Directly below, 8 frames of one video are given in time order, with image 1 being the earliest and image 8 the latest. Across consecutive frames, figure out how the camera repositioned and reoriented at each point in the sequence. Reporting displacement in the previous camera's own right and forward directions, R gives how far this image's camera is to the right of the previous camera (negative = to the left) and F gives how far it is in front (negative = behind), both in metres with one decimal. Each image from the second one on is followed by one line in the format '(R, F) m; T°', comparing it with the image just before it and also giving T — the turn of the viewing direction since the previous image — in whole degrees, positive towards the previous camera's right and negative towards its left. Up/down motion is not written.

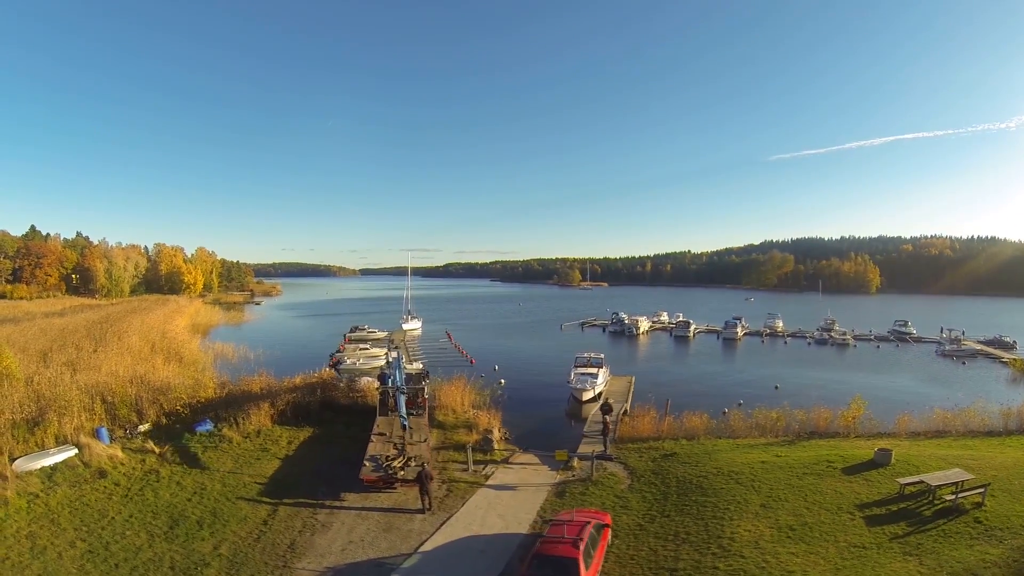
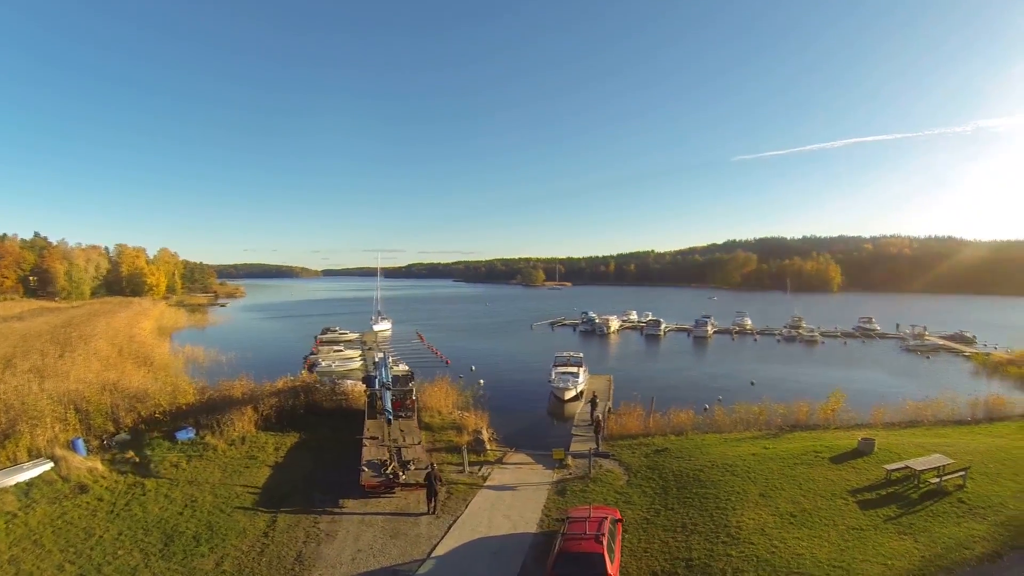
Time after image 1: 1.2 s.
(-1.5, +0.2) m; +5°
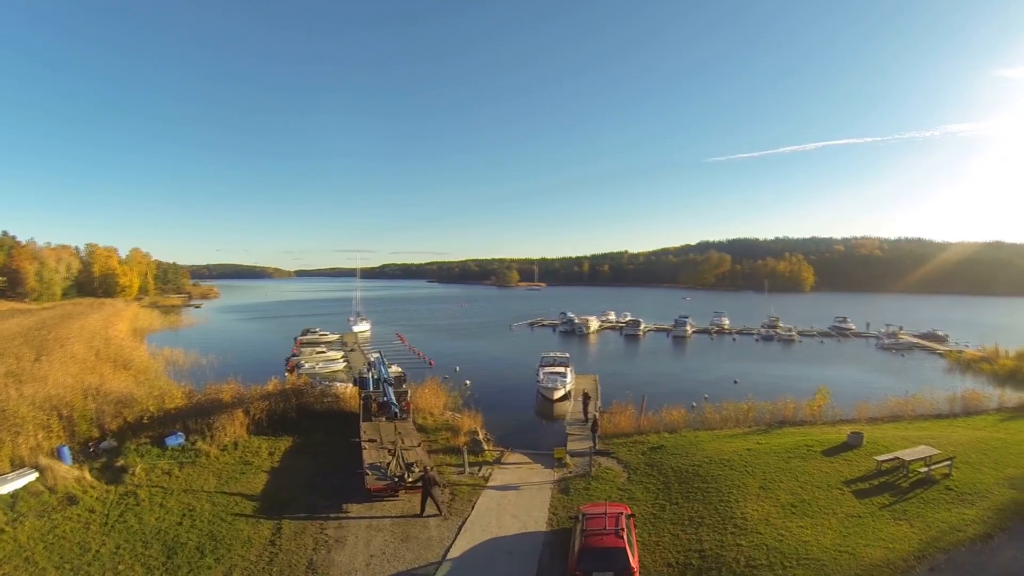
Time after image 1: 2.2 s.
(-1.2, +0.2) m; +4°
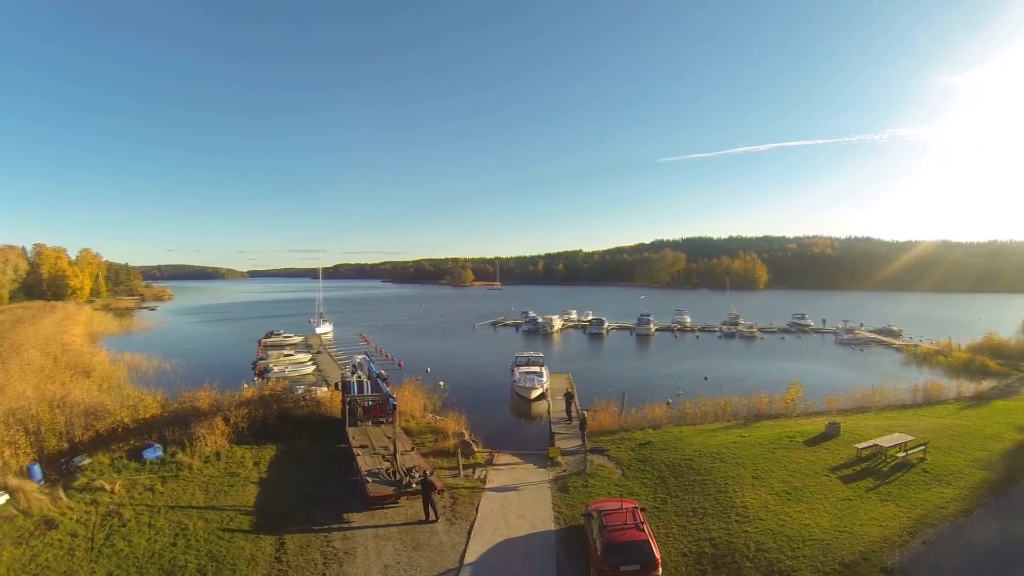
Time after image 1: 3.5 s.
(-1.7, +0.3) m; +6°
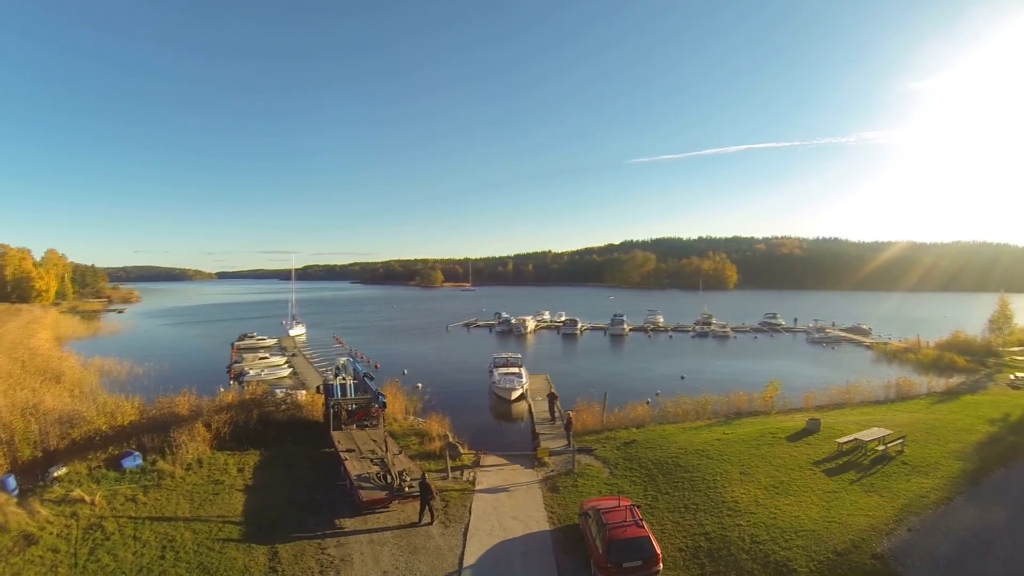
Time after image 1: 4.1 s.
(-0.8, 0.0) m; +4°
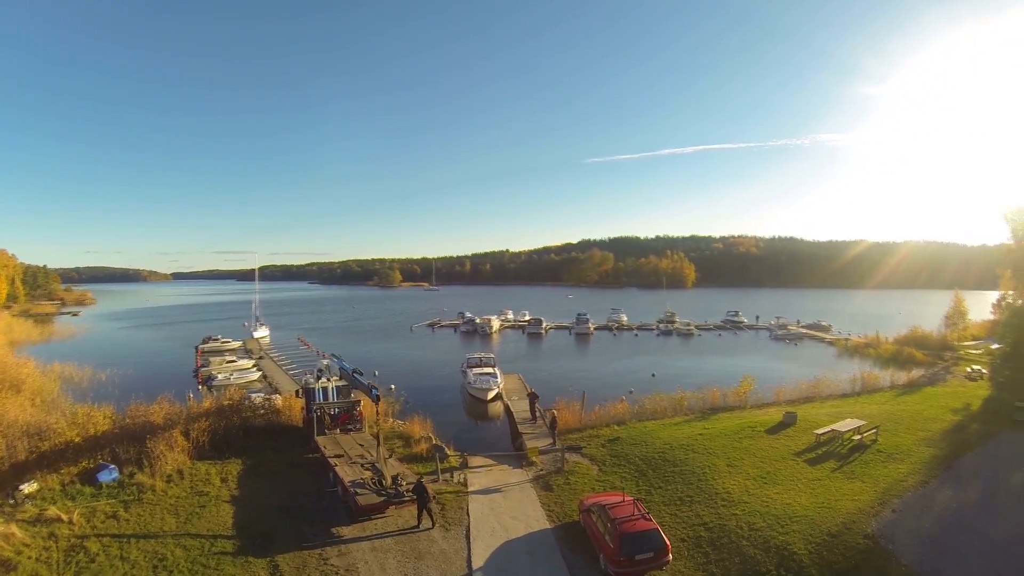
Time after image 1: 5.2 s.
(-1.3, +0.2) m; +5°
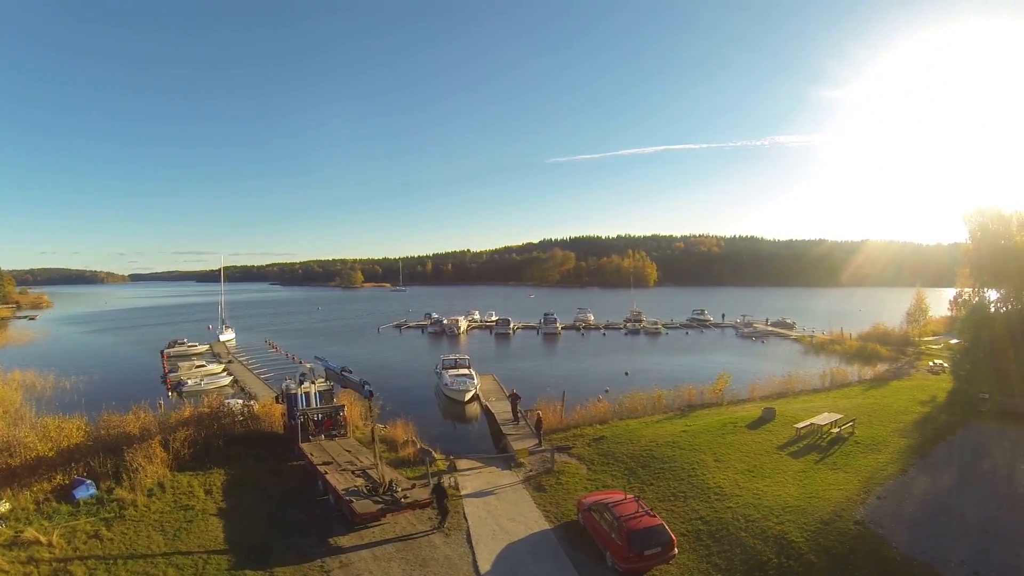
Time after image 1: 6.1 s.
(-1.1, +0.2) m; +5°
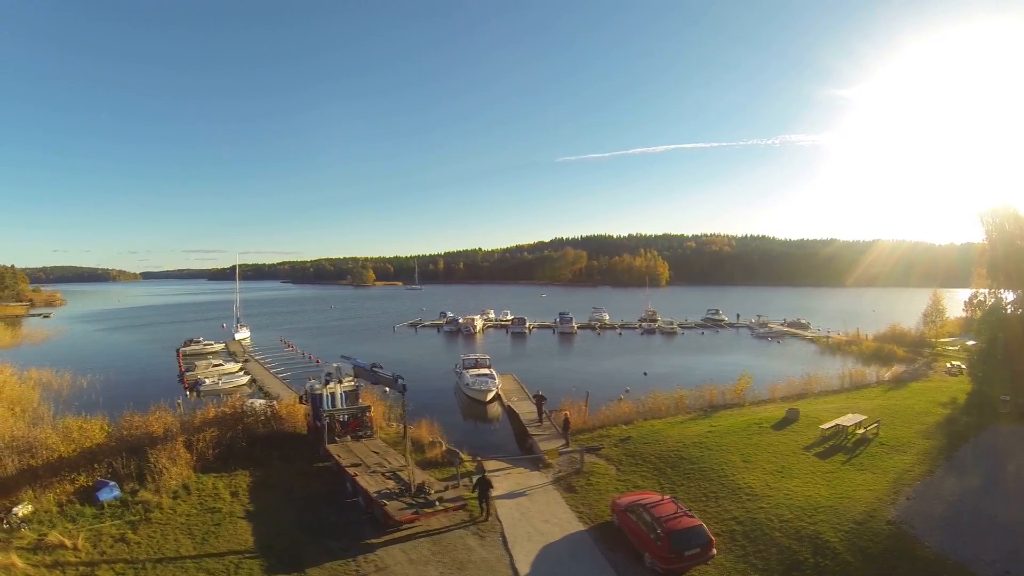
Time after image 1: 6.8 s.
(-0.8, +0.6) m; -1°
